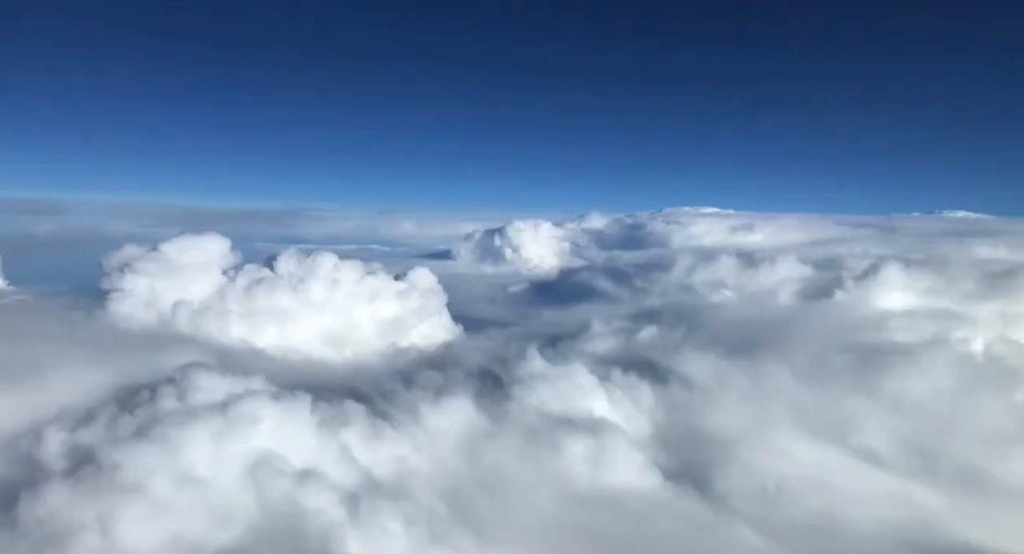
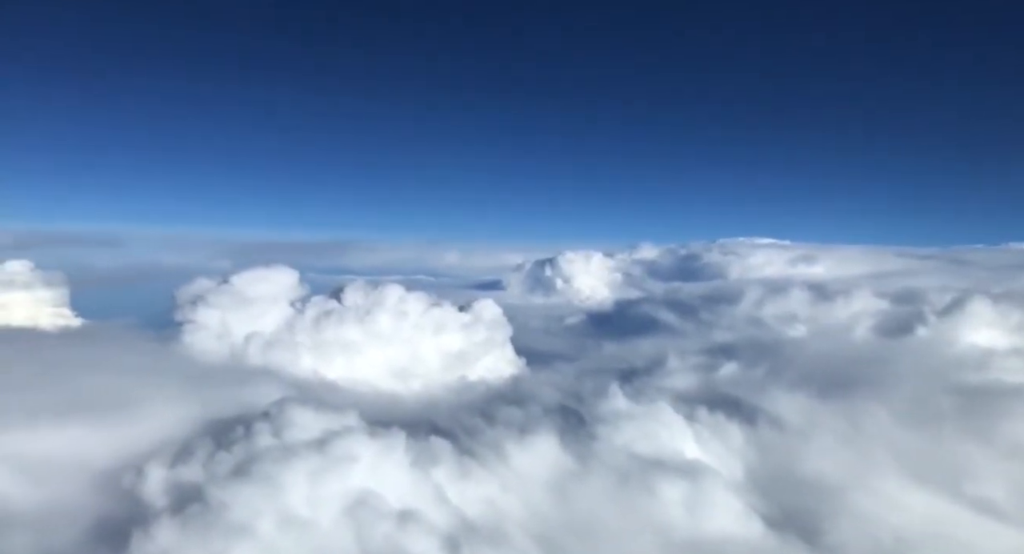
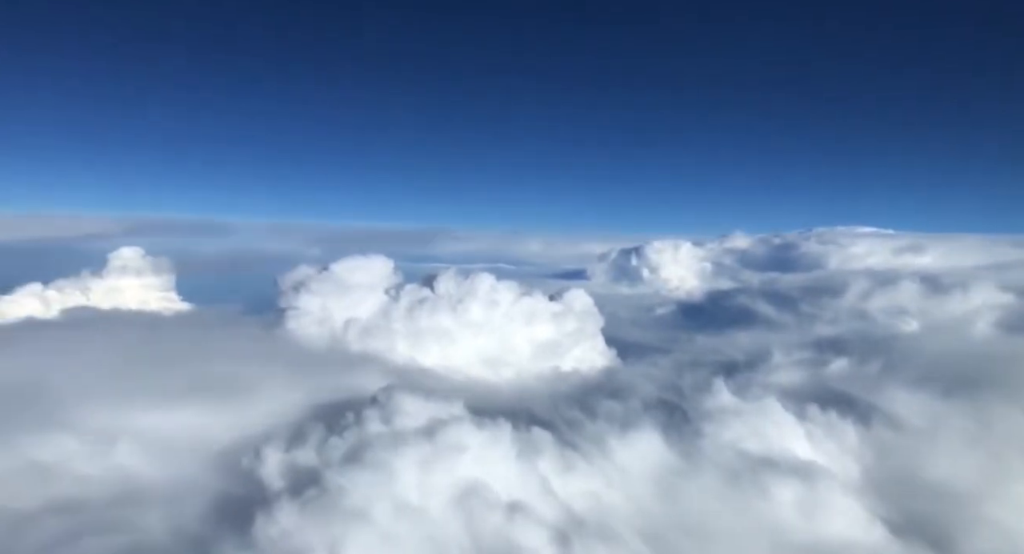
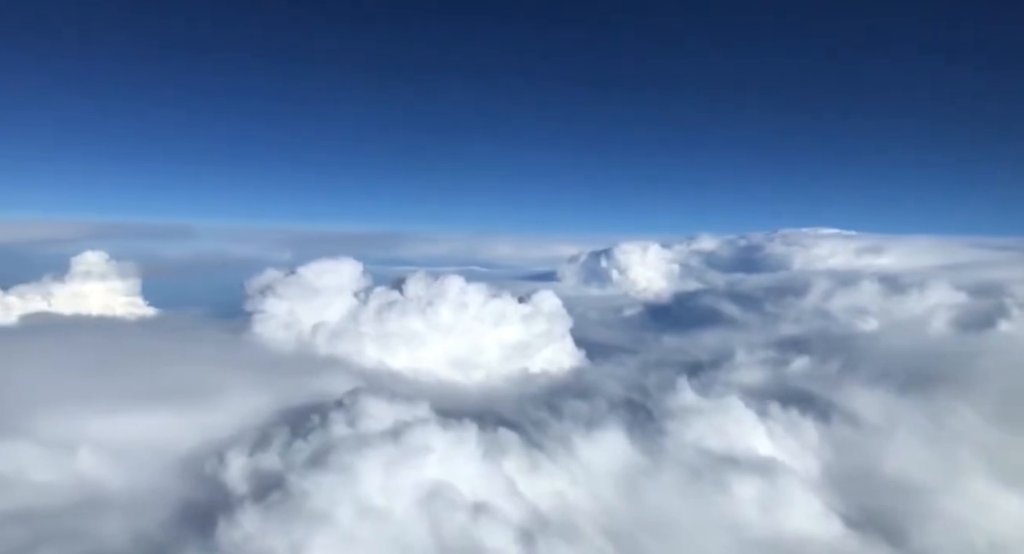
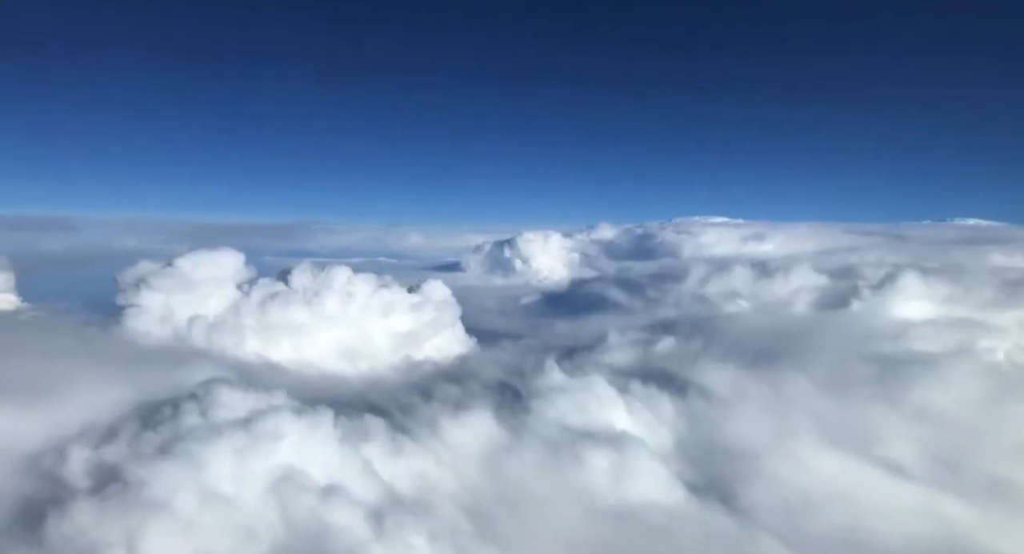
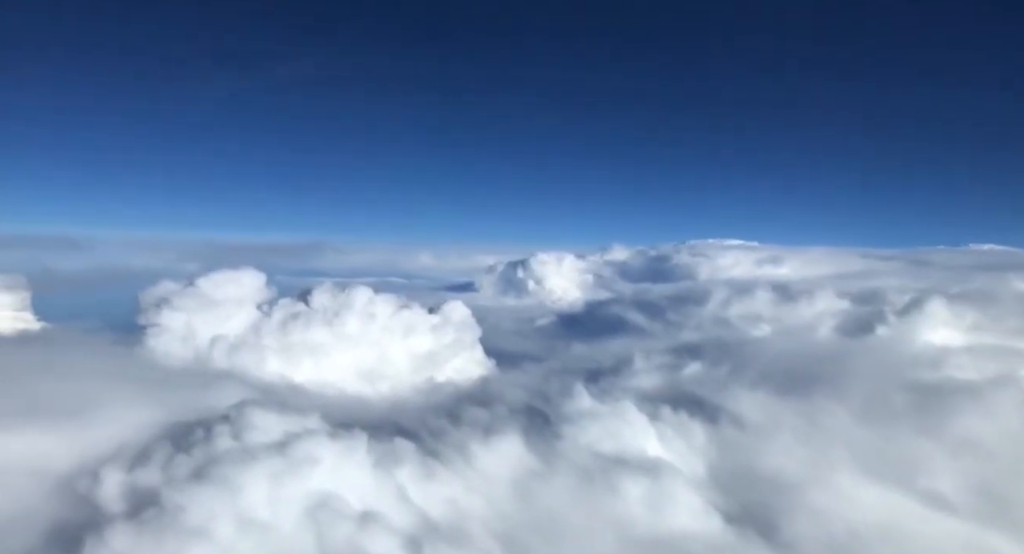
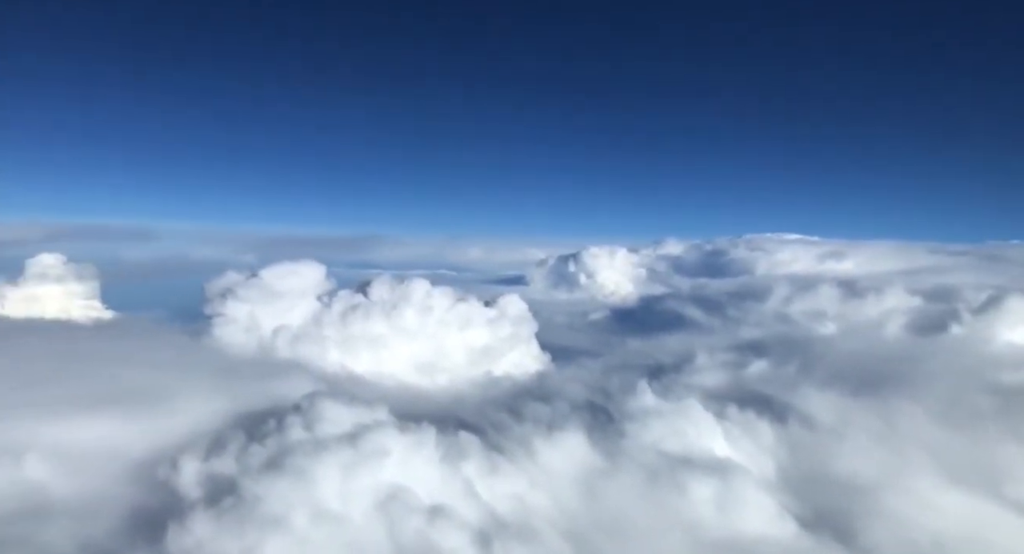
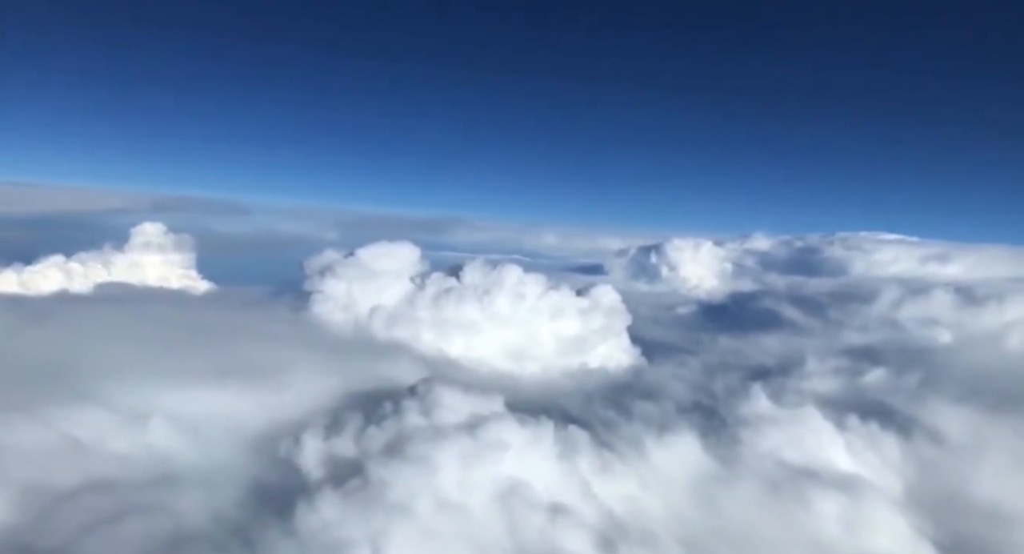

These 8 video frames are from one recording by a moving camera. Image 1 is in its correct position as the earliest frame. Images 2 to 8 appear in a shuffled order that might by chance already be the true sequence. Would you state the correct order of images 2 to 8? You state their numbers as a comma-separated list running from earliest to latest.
5, 6, 2, 7, 4, 3, 8
